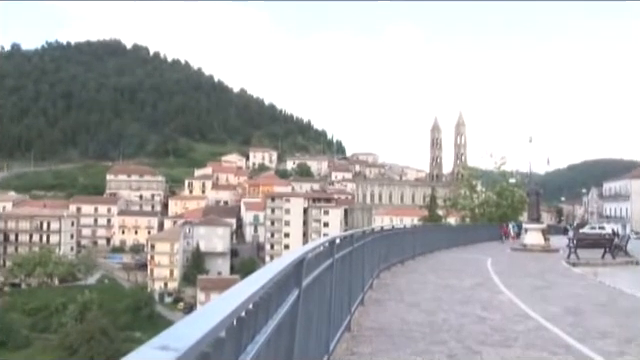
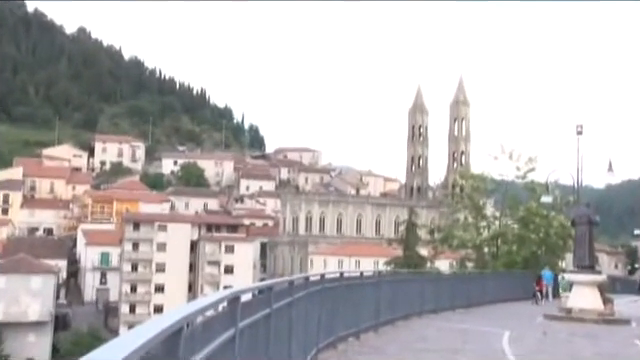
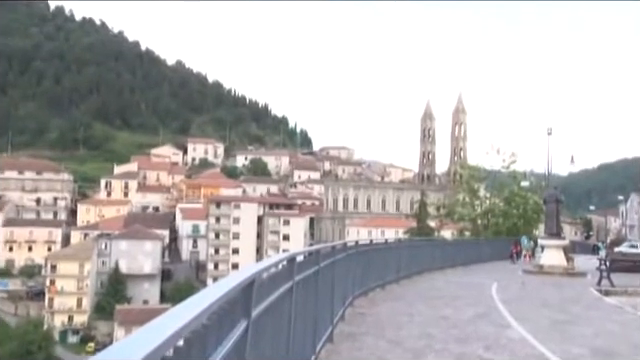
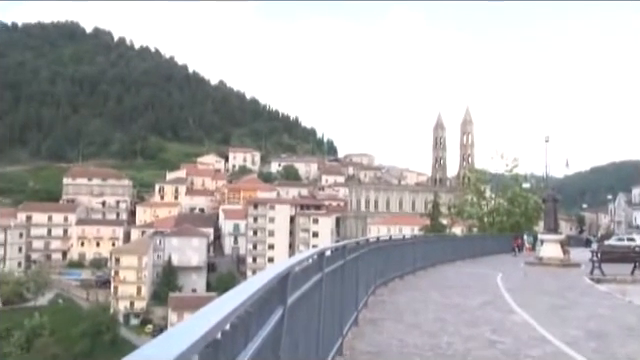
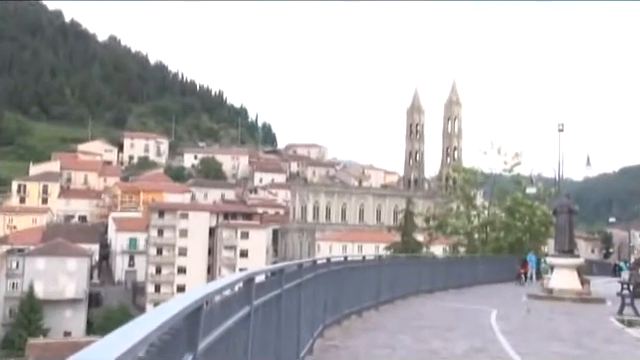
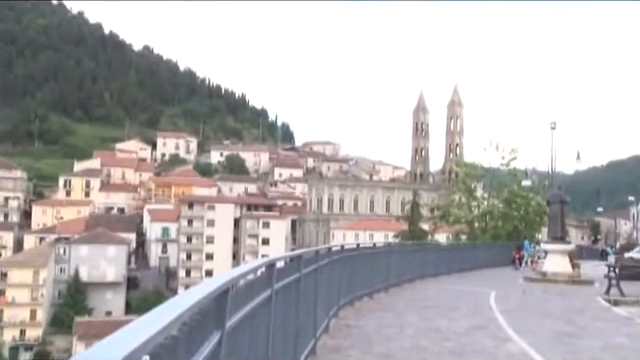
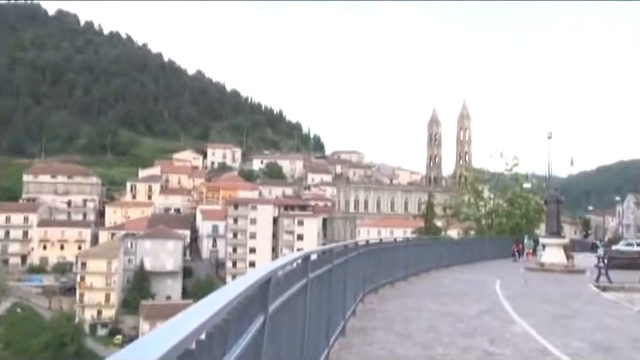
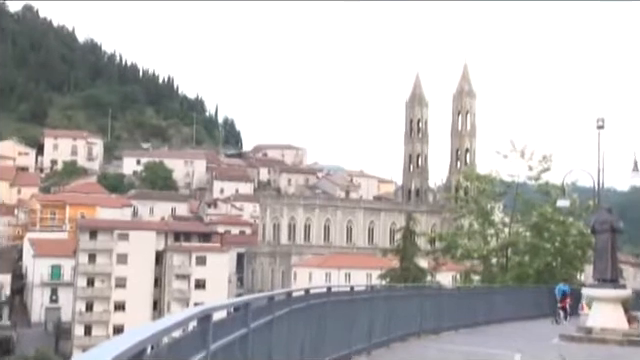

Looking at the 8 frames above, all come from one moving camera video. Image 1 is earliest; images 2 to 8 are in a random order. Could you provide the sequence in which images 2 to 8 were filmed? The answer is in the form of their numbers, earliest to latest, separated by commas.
4, 7, 3, 6, 5, 2, 8
